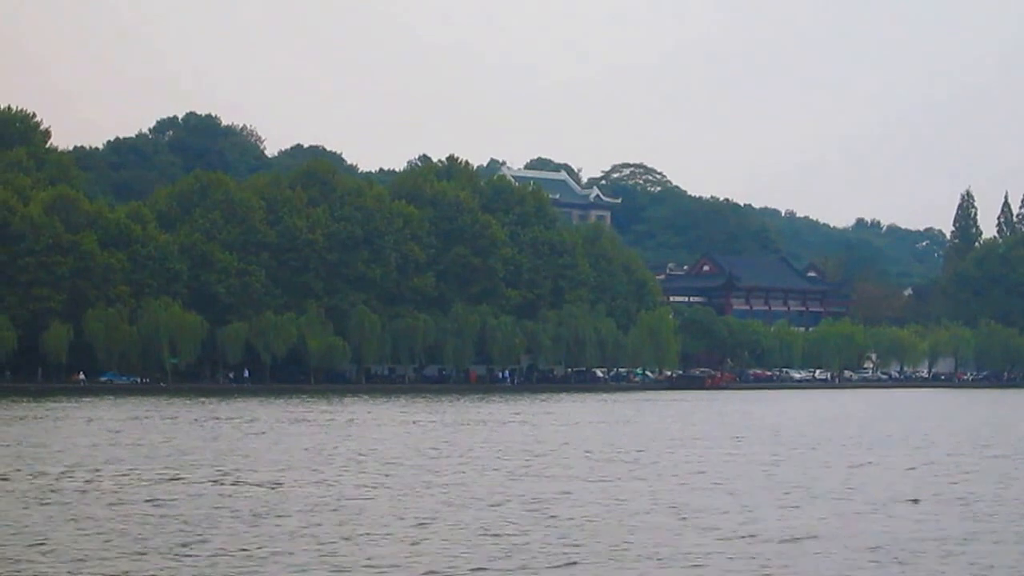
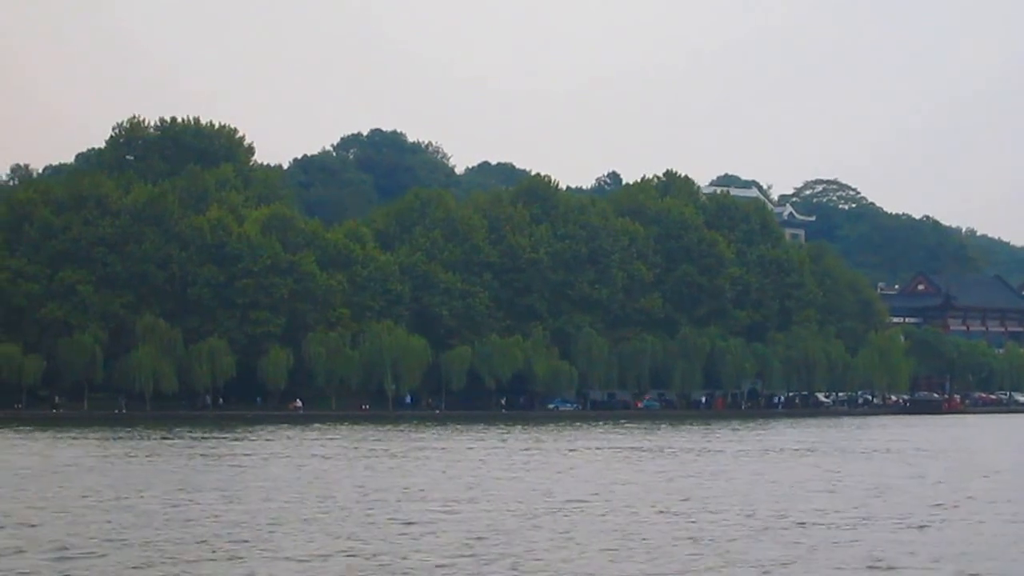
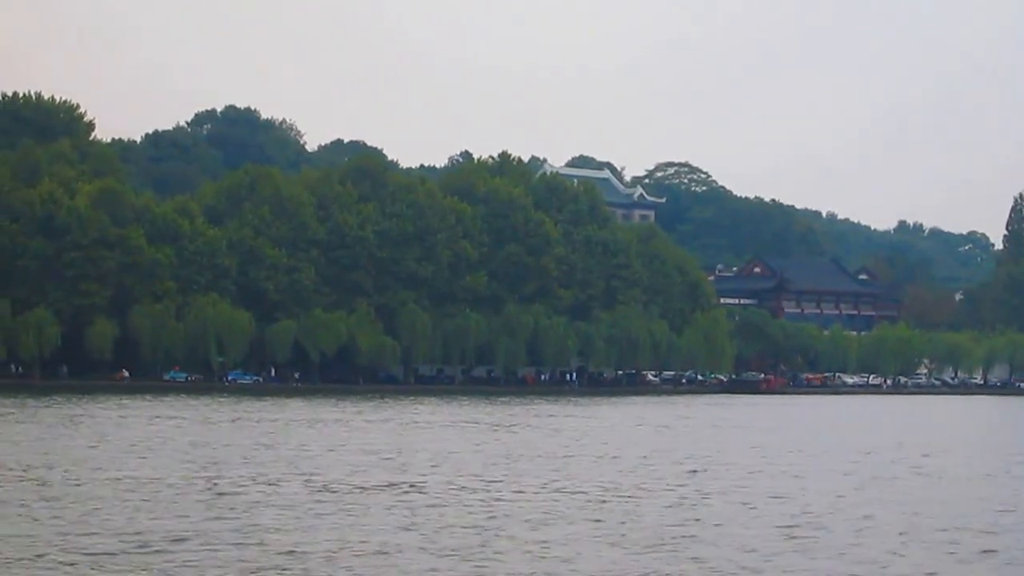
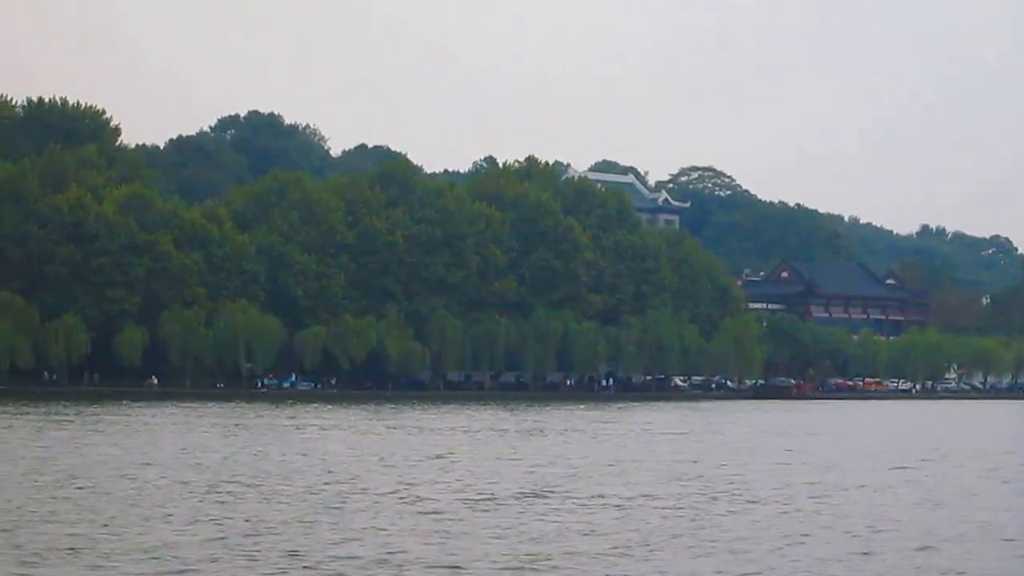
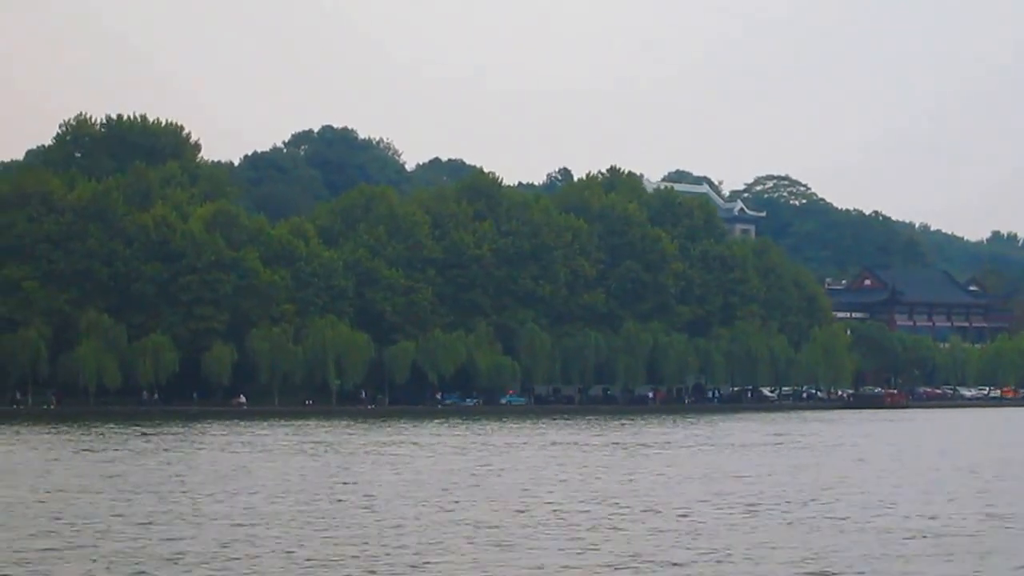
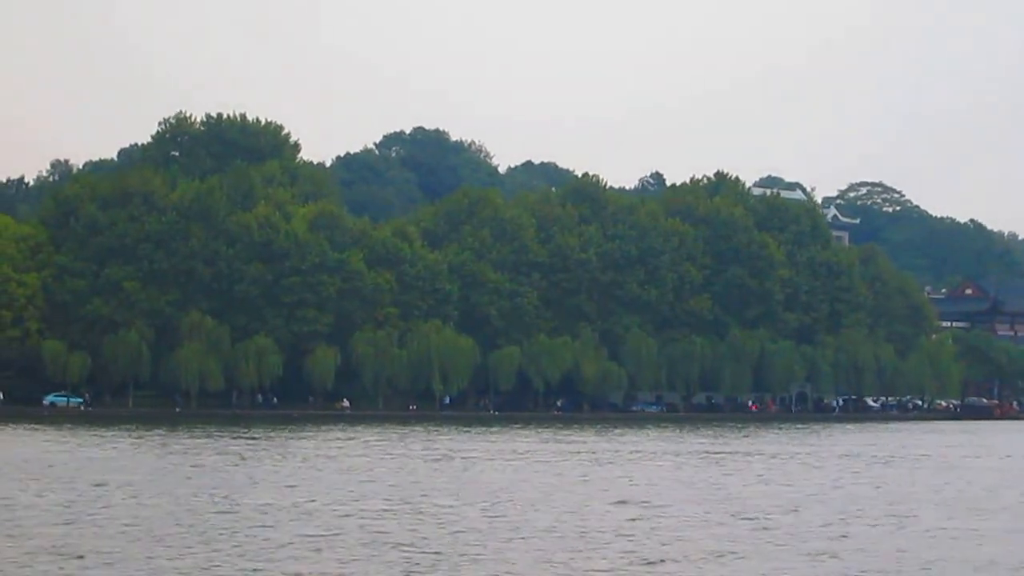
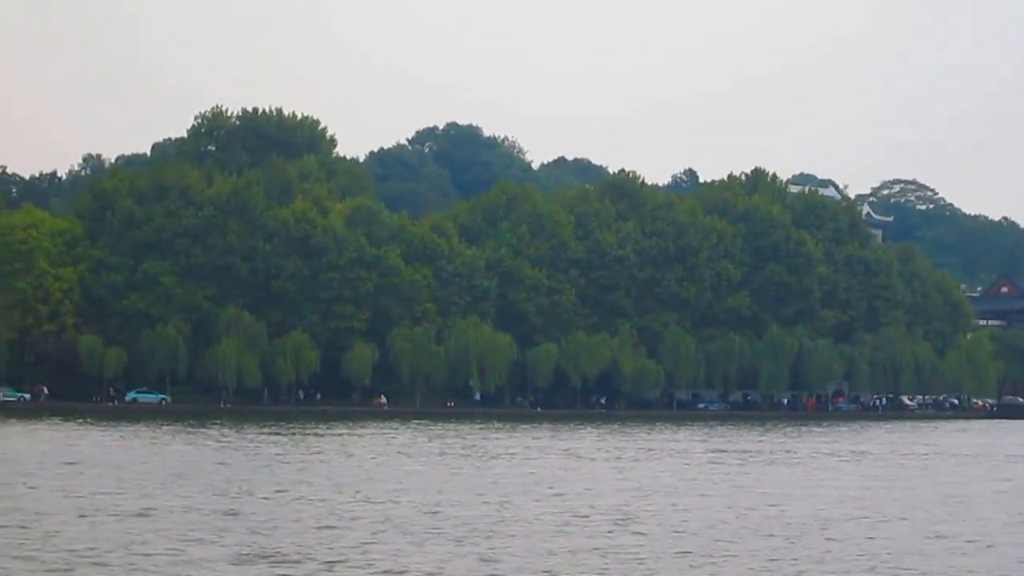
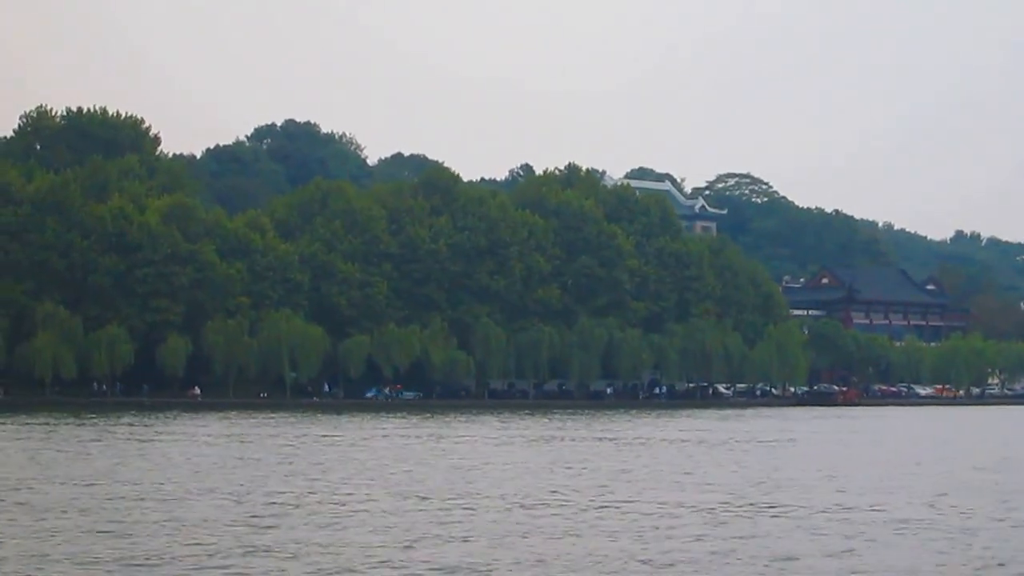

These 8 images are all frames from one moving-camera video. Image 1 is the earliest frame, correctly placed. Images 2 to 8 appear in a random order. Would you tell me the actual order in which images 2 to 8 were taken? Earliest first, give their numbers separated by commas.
3, 4, 8, 5, 2, 6, 7
